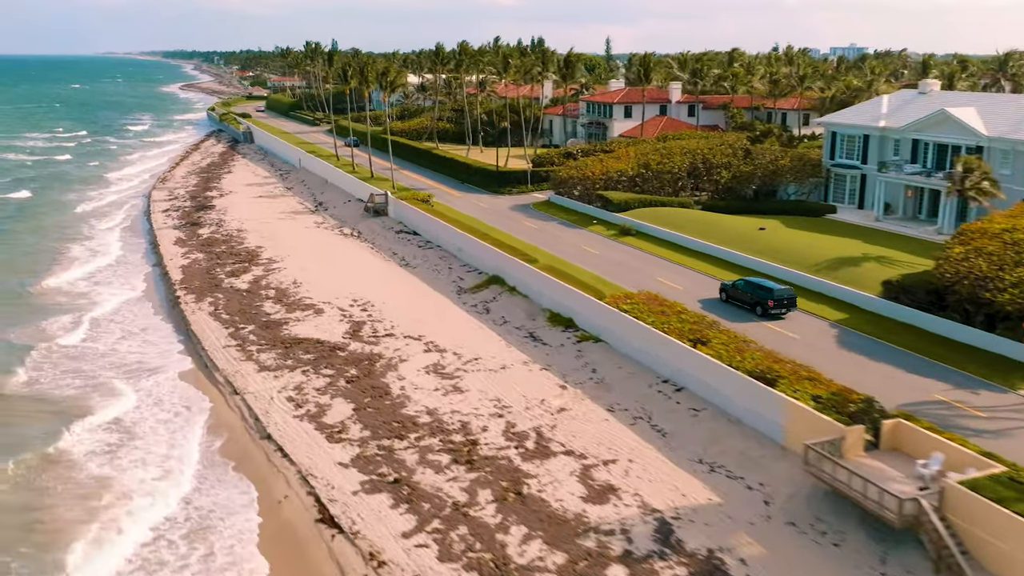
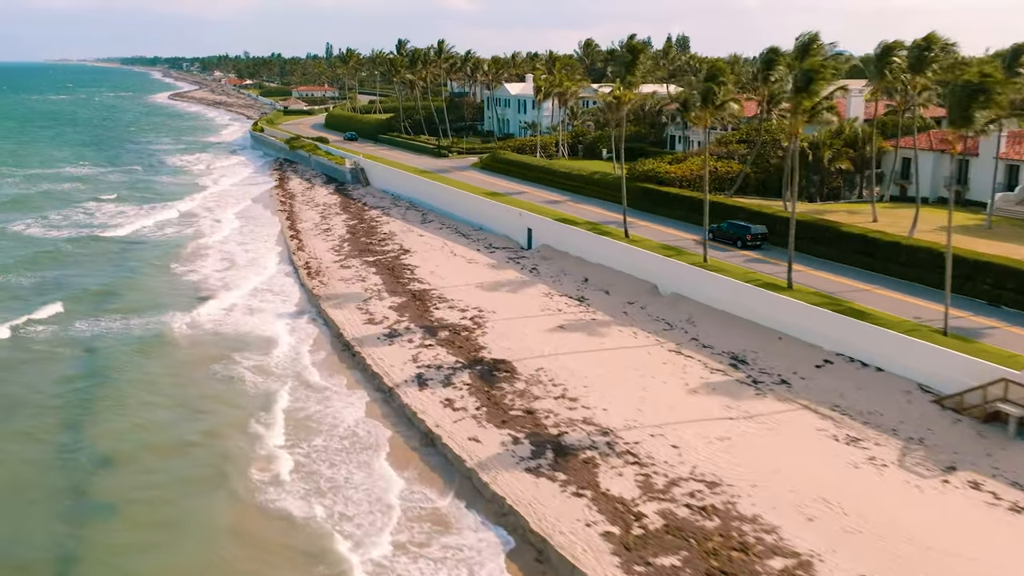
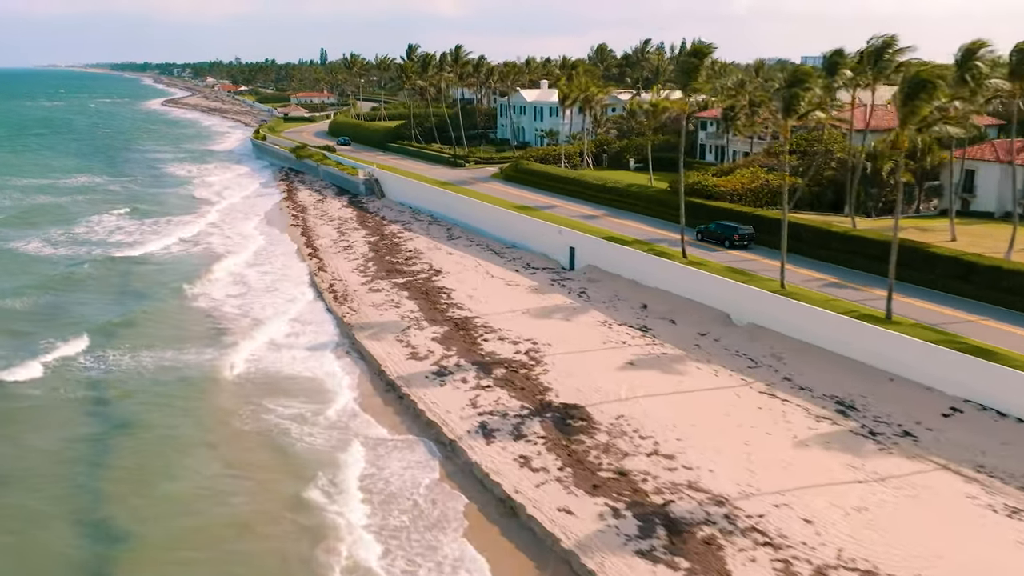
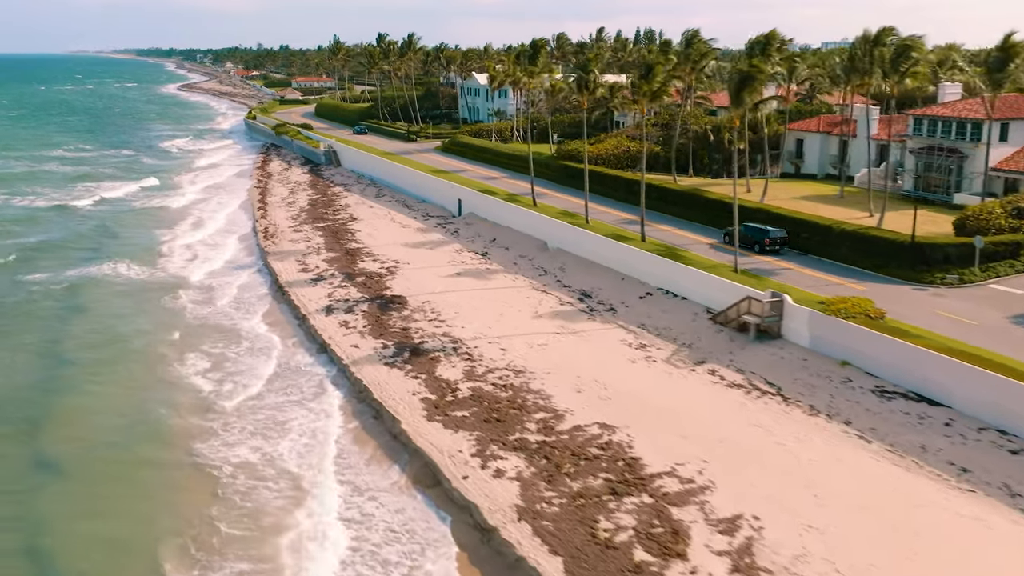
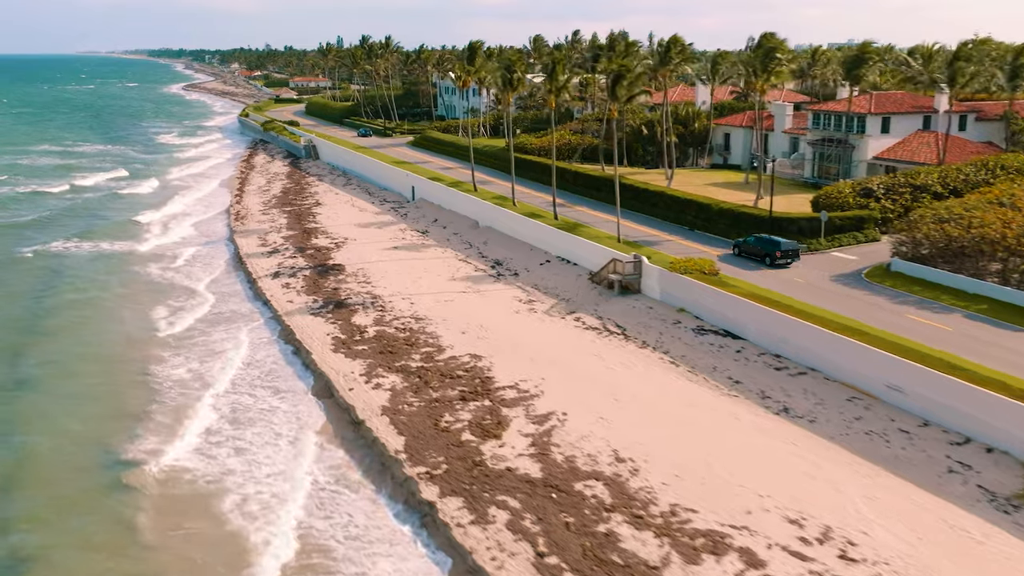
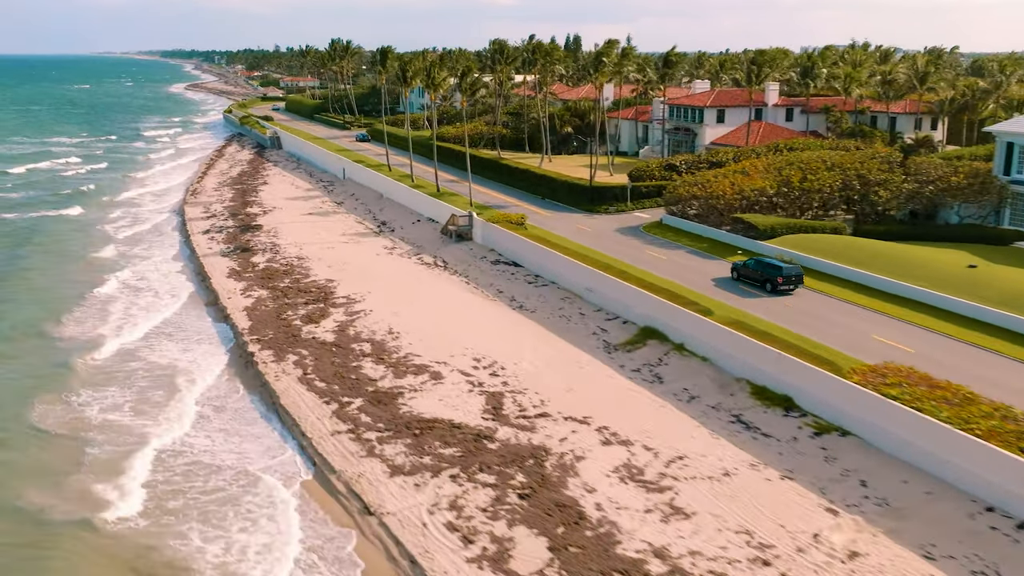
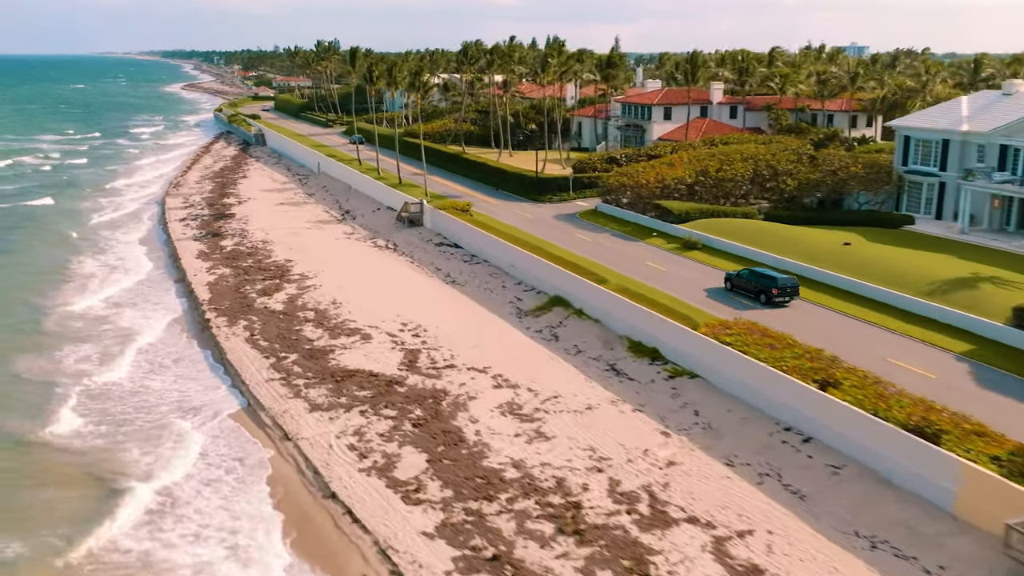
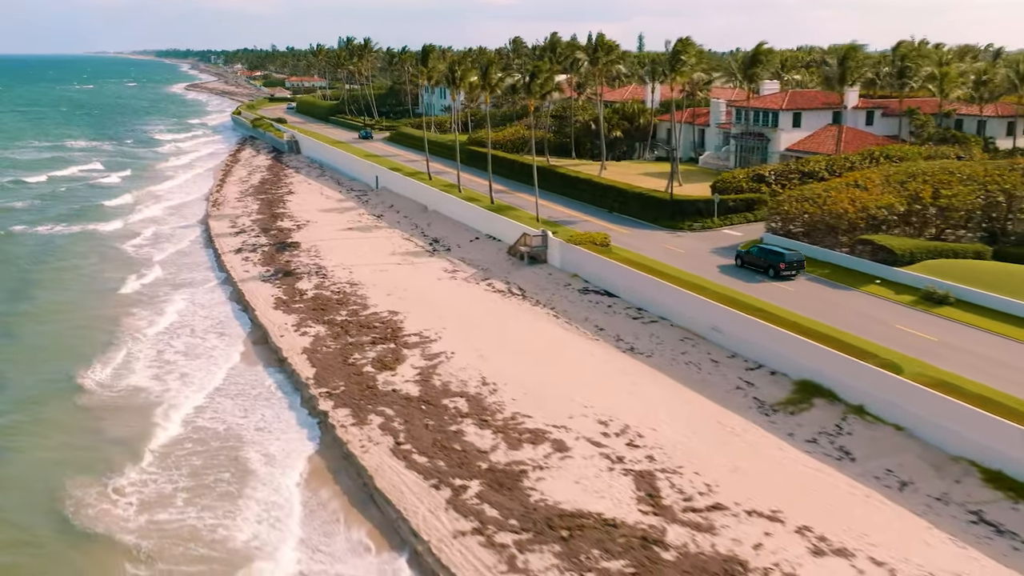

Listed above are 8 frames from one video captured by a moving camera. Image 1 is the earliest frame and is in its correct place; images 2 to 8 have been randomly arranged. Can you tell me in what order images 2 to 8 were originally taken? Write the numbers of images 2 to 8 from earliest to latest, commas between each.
7, 6, 8, 5, 4, 2, 3
